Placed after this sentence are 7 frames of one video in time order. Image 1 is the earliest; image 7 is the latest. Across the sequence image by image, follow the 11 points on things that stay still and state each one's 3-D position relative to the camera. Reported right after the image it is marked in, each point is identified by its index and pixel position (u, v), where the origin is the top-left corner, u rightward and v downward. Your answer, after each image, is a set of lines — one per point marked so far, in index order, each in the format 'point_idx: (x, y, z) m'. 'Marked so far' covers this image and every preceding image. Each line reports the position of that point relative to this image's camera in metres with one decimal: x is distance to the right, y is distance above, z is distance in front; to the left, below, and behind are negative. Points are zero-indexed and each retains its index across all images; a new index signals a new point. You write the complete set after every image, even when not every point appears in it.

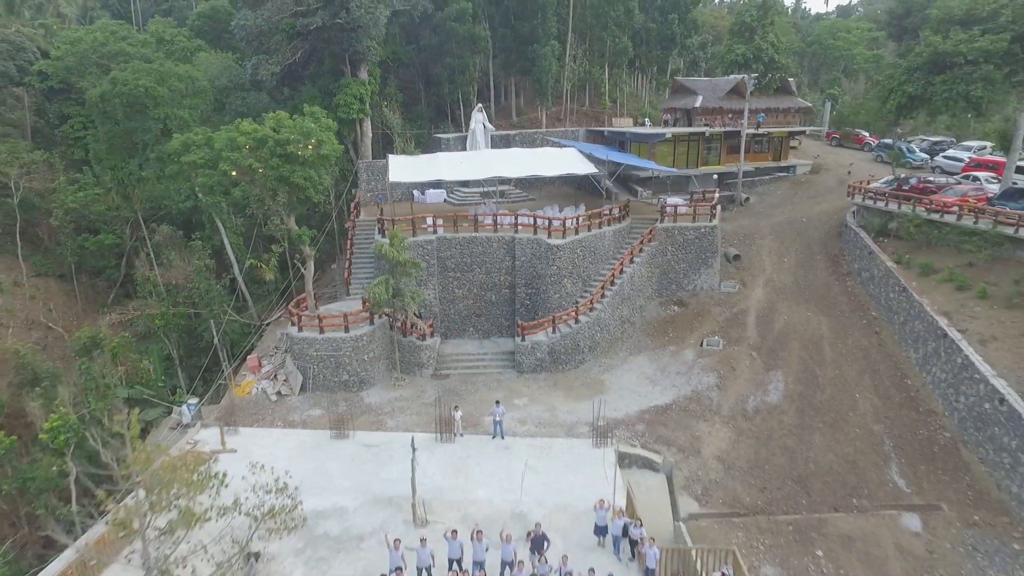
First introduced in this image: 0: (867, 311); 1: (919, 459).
0: (+6.5, -0.4, +17.7) m
1: (+5.4, -2.3, +12.7) m
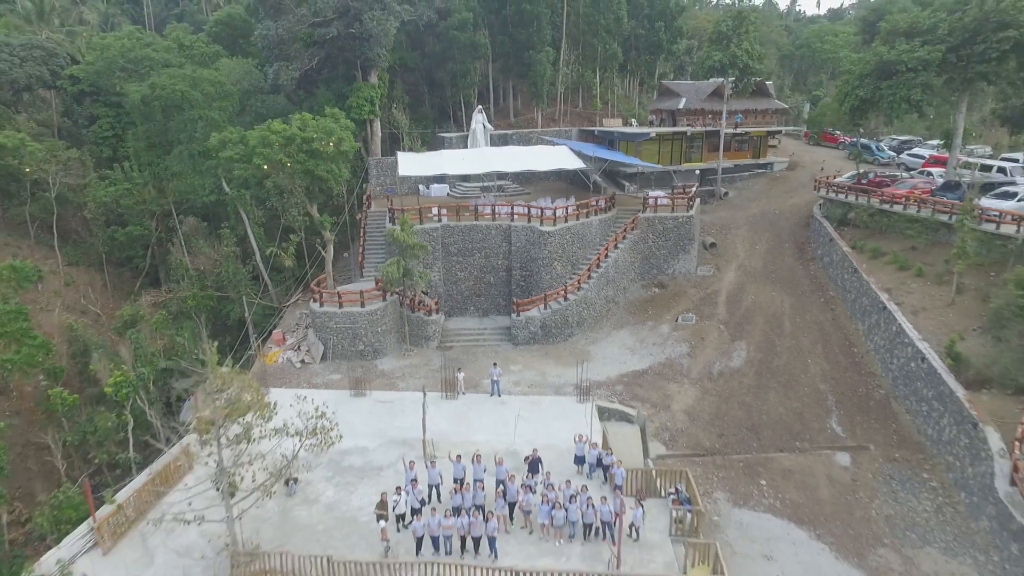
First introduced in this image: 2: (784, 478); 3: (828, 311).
0: (+6.4, 0.0, +19.9) m
1: (+5.3, -1.9, +14.9) m
2: (+3.7, -2.6, +13.0) m
3: (+6.2, -0.4, +18.9) m
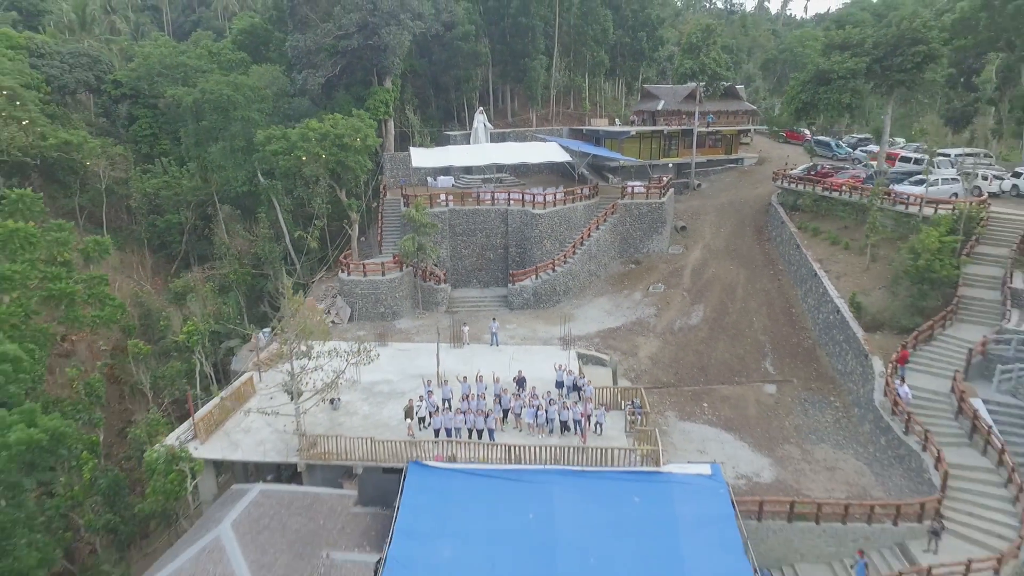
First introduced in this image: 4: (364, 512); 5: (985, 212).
0: (+6.4, +0.6, +23.5) m
1: (+5.2, -1.3, +18.5) m
2: (+3.6, -1.9, +16.6) m
3: (+6.1, +0.2, +22.4) m
4: (-1.9, -2.9, +12.4) m
5: (+8.9, +1.6, +17.8) m
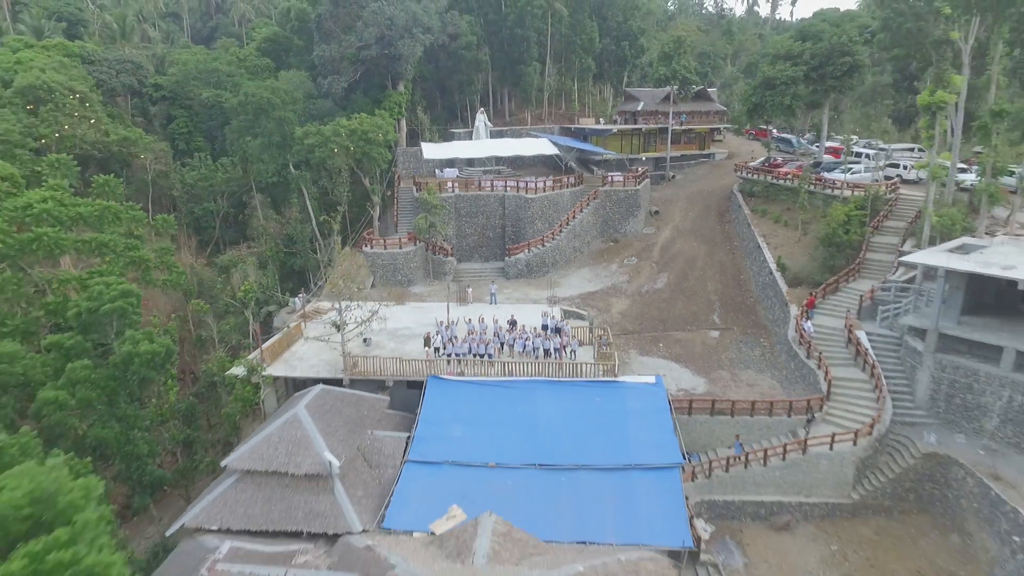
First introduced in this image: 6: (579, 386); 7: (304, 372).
0: (+6.3, +1.4, +27.7) m
1: (+5.1, -0.5, +22.7) m
2: (+3.5, -1.2, +20.8) m
3: (+6.0, +1.0, +26.7) m
4: (-2.0, -2.1, +16.6) m
5: (+8.8, +2.4, +22.0) m
6: (+1.2, -1.7, +16.9) m
7: (-3.8, -1.6, +17.9) m
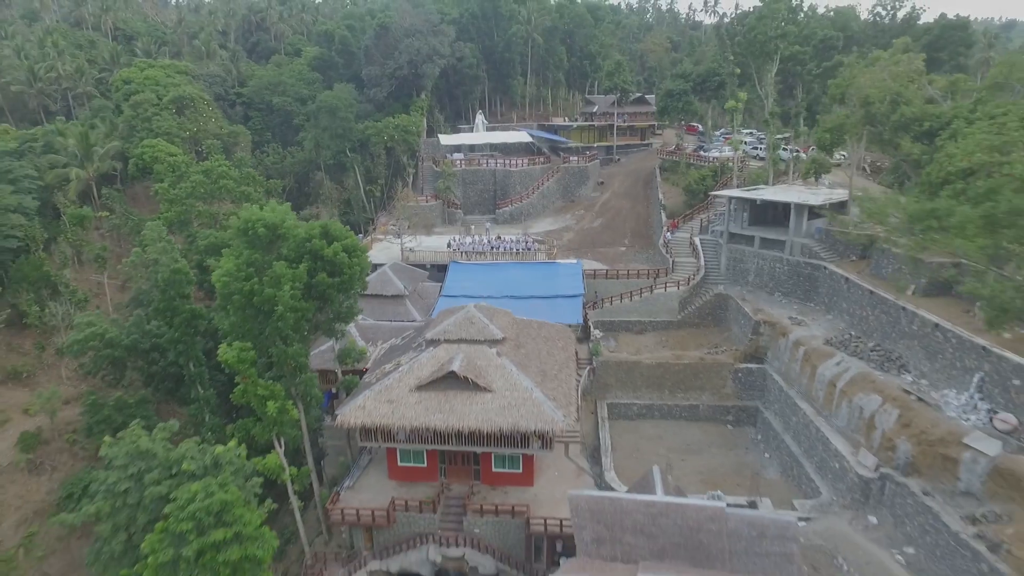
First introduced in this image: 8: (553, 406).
0: (+5.8, +3.8, +41.1) m
1: (+4.7, +1.9, +36.1) m
2: (+3.0, +1.2, +34.3) m
3: (+5.5, +3.4, +40.1) m
4: (-2.5, +0.3, +30.0) m
5: (+8.3, +4.8, +35.5) m
6: (+0.7, +0.7, +30.3) m
7: (-4.3, +0.8, +31.3) m
8: (+0.8, -2.3, +18.5) m
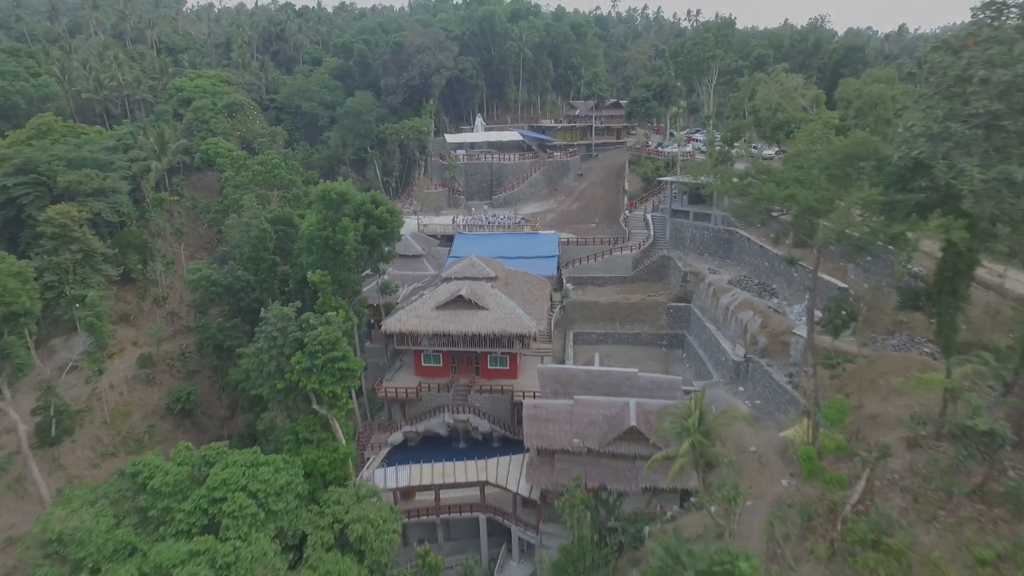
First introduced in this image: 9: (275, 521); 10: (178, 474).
0: (+5.4, +5.2, +49.7) m
1: (+4.3, +3.3, +44.7) m
2: (+2.7, +2.6, +42.8) m
3: (+5.2, +4.8, +48.7) m
4: (-2.8, +1.7, +38.6) m
5: (+8.0, +6.2, +44.1) m
6: (+0.4, +2.1, +38.9) m
7: (-4.6, +2.2, +39.9) m
8: (+0.5, -0.9, +27.1) m
9: (-4.1, -4.0, +16.8) m
10: (-5.9, -3.3, +17.3) m
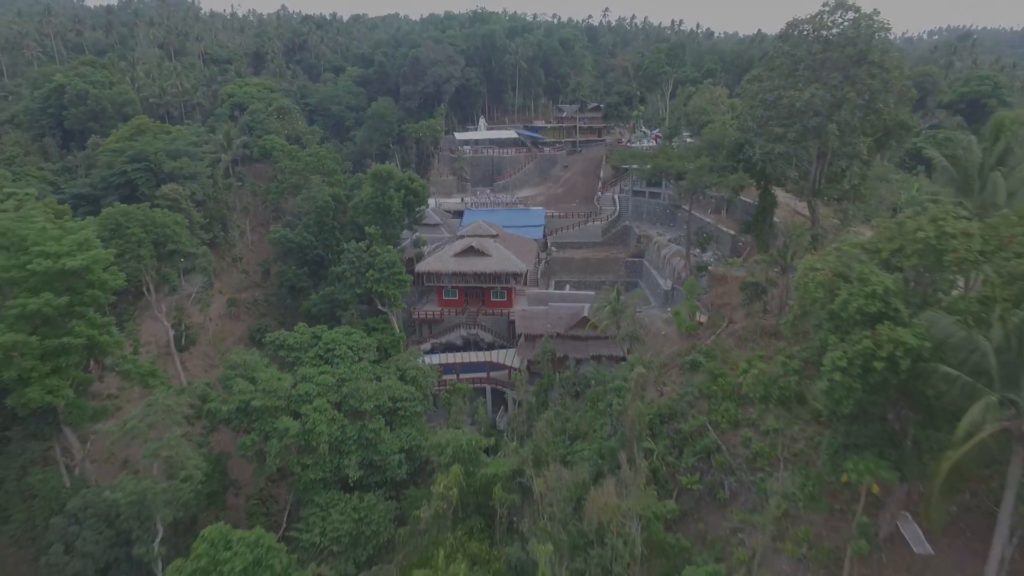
0: (+5.3, +7.0, +60.6) m
1: (+4.2, +5.1, +55.6) m
2: (+2.6, +4.4, +53.7) m
3: (+5.0, +6.6, +59.6) m
4: (-2.9, +3.5, +49.5) m
5: (+7.8, +8.0, +55.0) m
6: (+0.3, +3.9, +49.8) m
7: (-4.8, +4.0, +50.8) m
8: (+0.3, +1.0, +38.0) m
9: (-4.2, -2.1, +27.7) m
10: (-6.0, -1.4, +28.2) m
